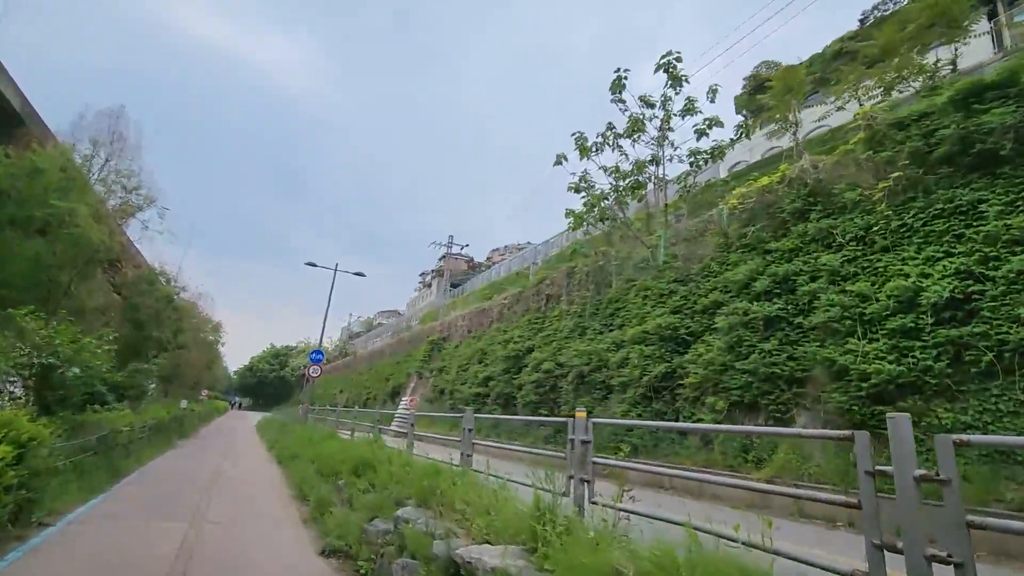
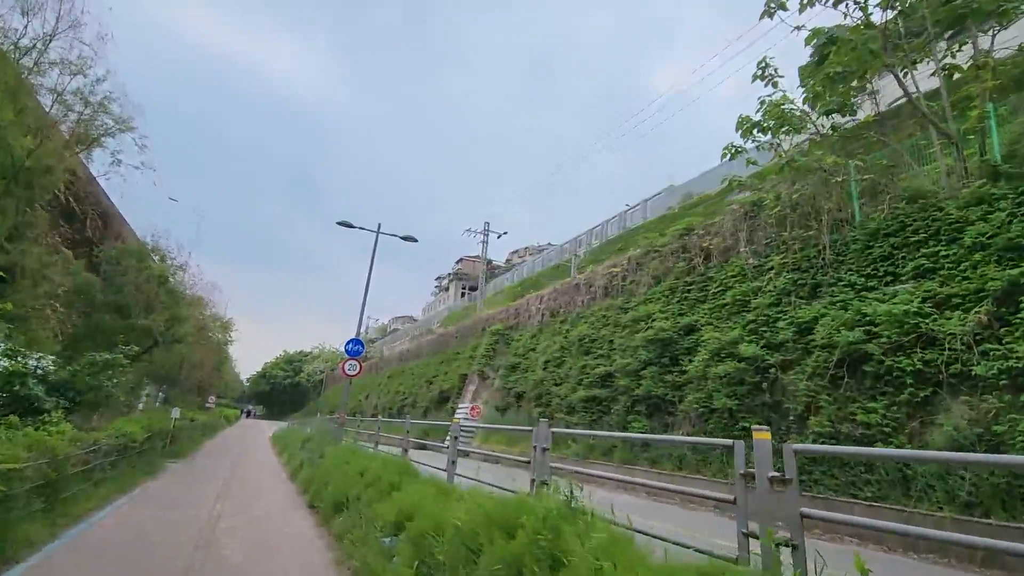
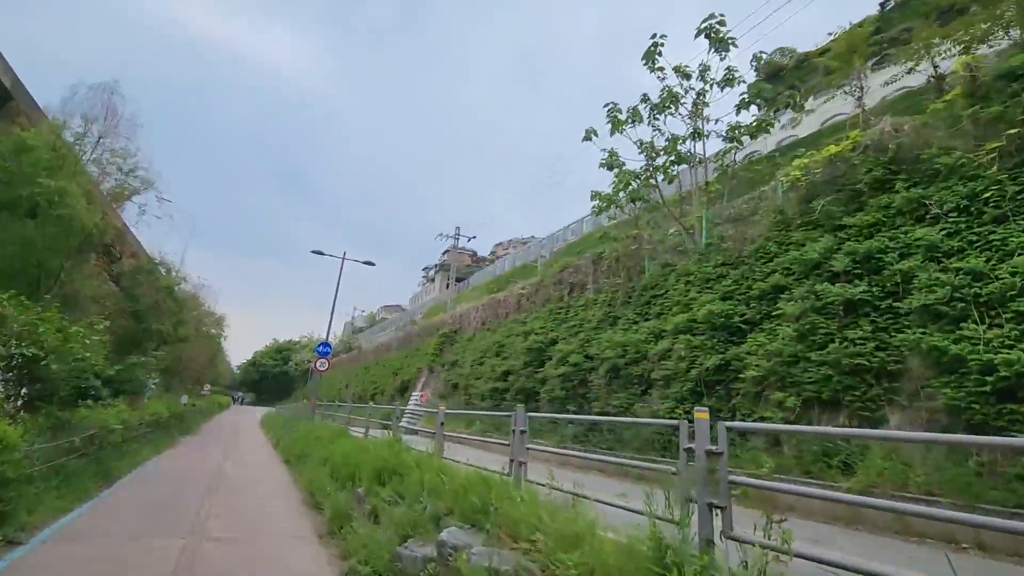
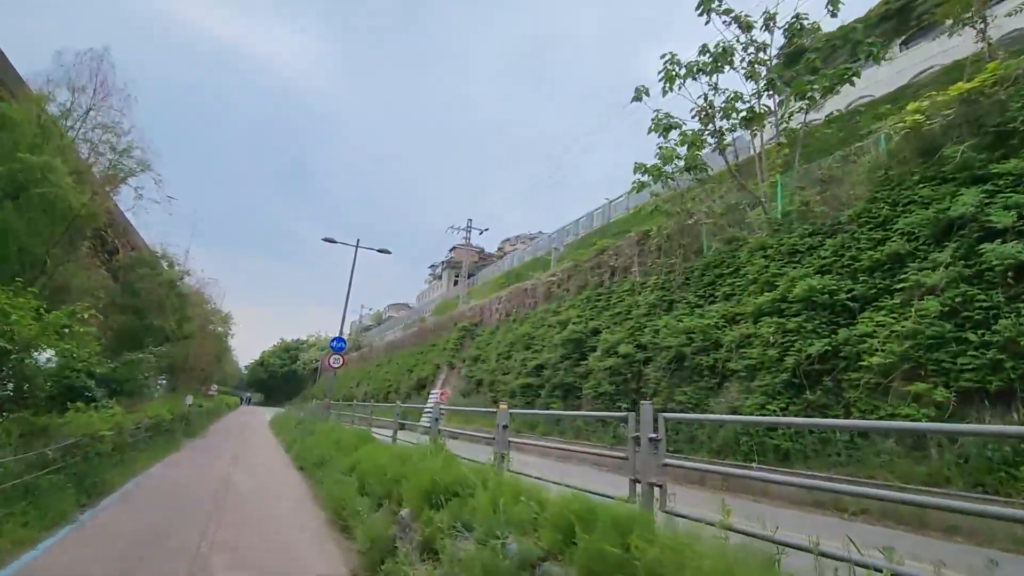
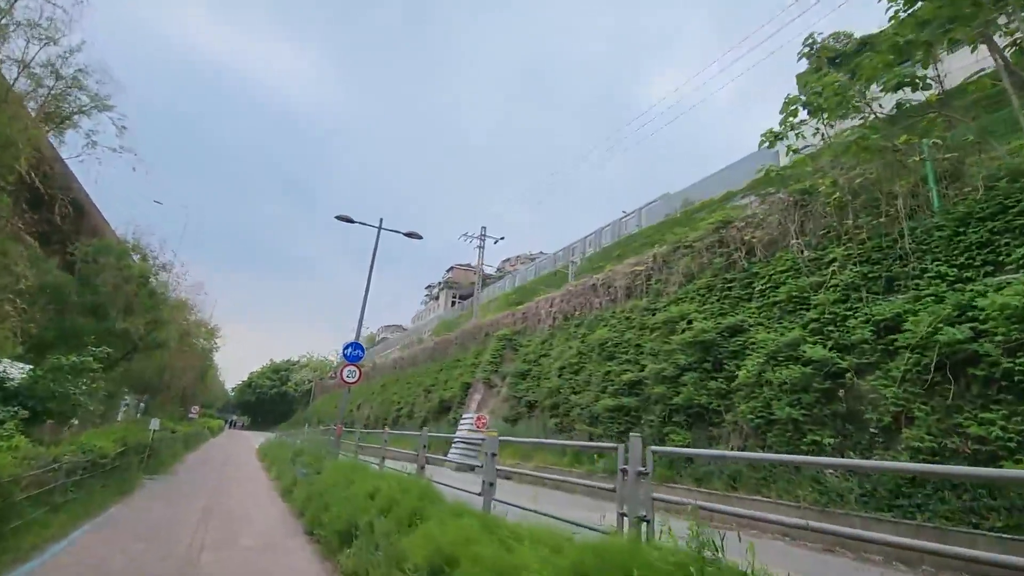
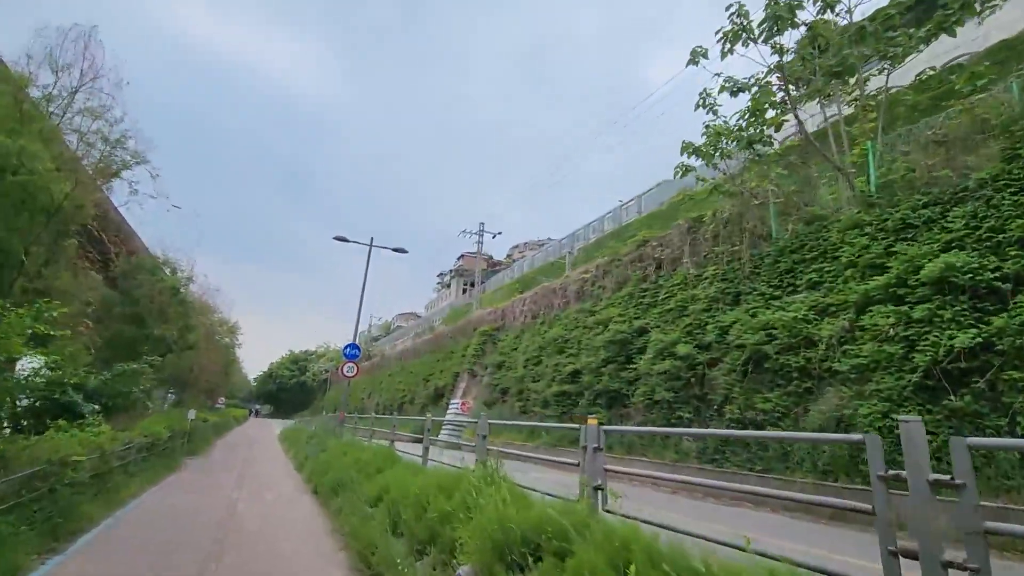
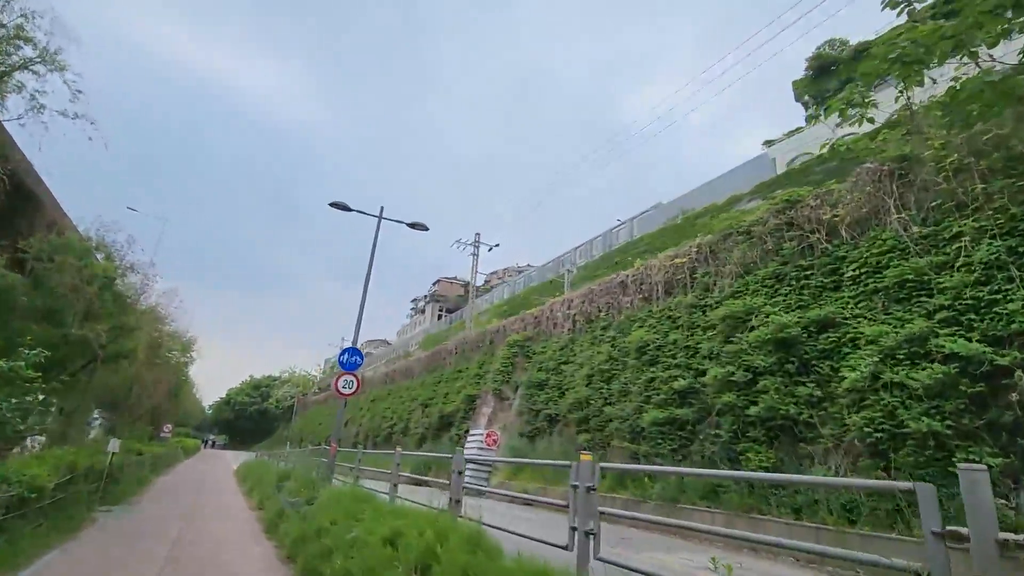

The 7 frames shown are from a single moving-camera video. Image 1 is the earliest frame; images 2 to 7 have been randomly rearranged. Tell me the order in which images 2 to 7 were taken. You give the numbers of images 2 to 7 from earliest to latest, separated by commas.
3, 4, 6, 2, 5, 7
